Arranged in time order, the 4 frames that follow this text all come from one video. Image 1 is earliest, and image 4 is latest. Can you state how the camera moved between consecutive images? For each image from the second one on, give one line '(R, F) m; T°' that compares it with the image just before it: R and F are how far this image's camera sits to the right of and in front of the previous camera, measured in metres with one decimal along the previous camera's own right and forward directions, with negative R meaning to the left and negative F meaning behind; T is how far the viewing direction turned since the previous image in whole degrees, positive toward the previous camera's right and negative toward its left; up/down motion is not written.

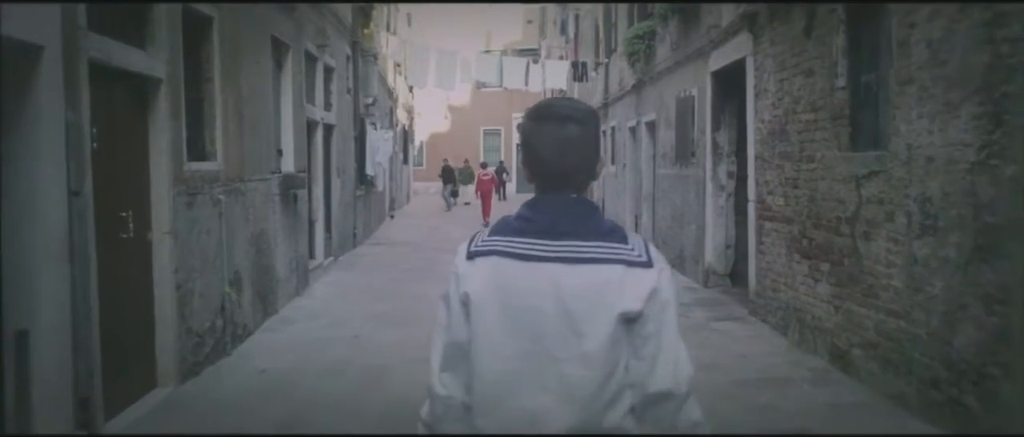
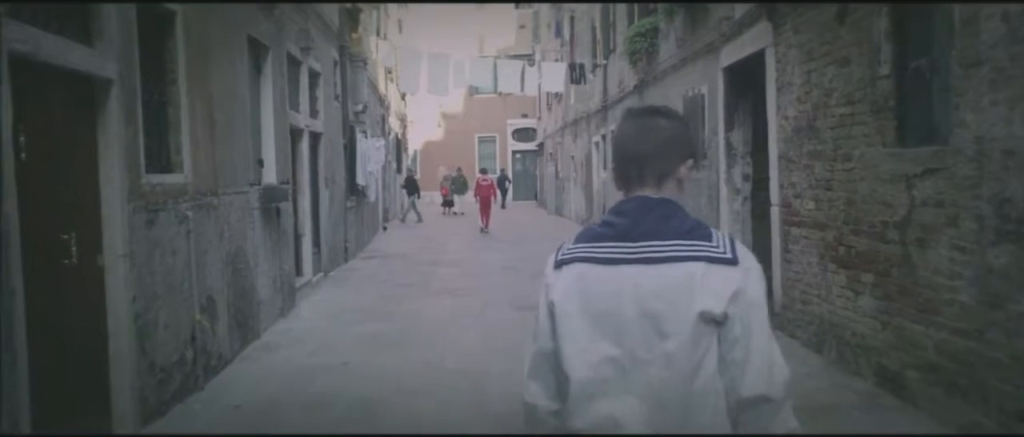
(-0.1, +0.7) m; 0°
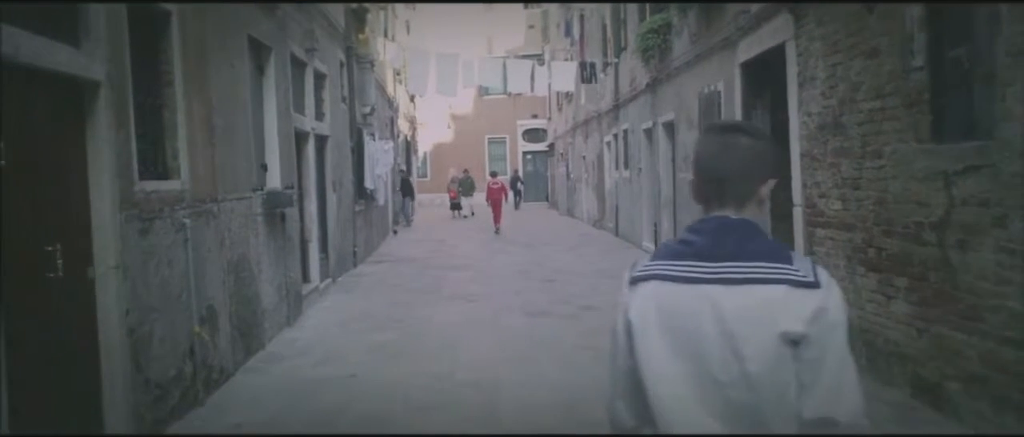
(0.0, +0.3) m; -1°
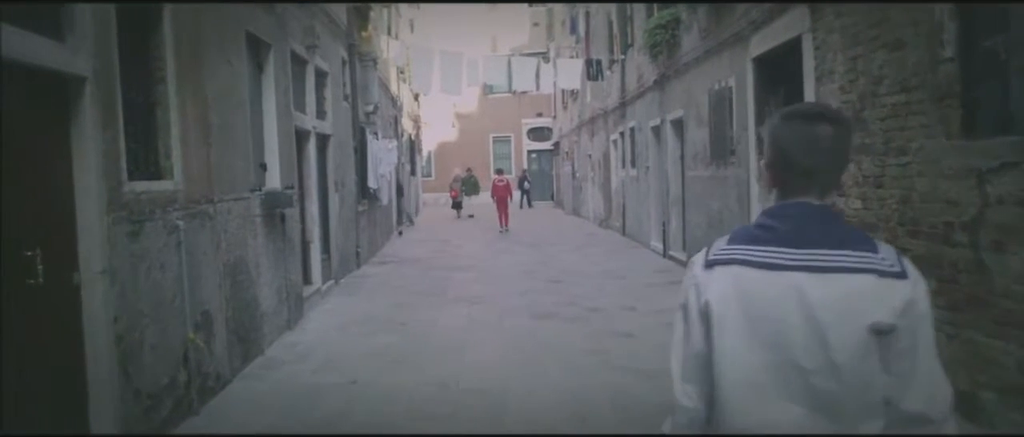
(0.0, +0.3) m; 0°
